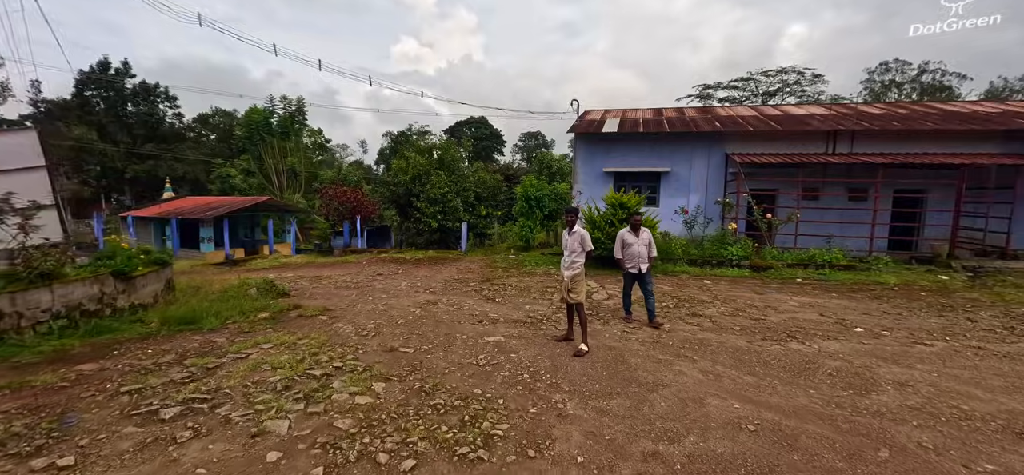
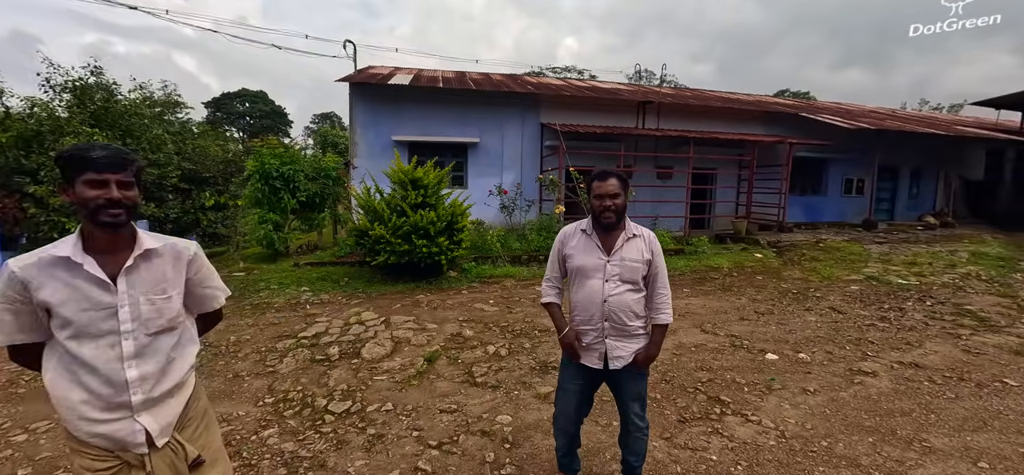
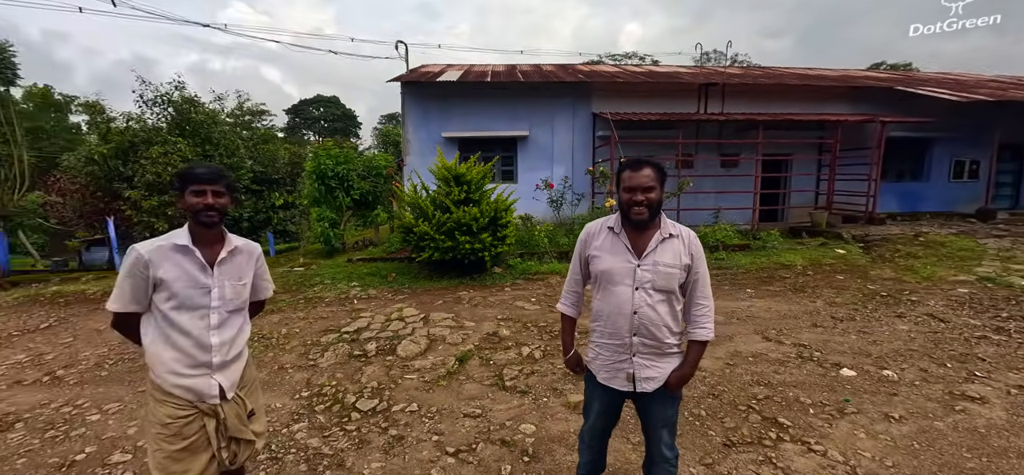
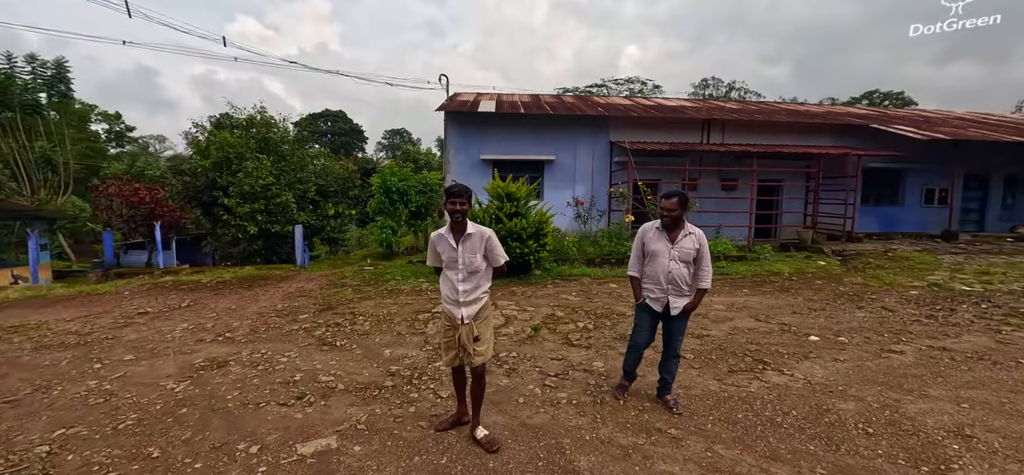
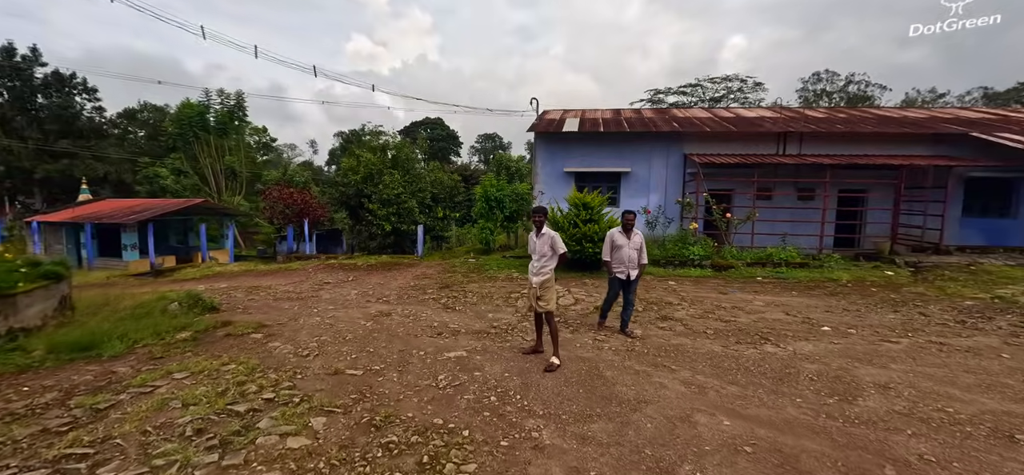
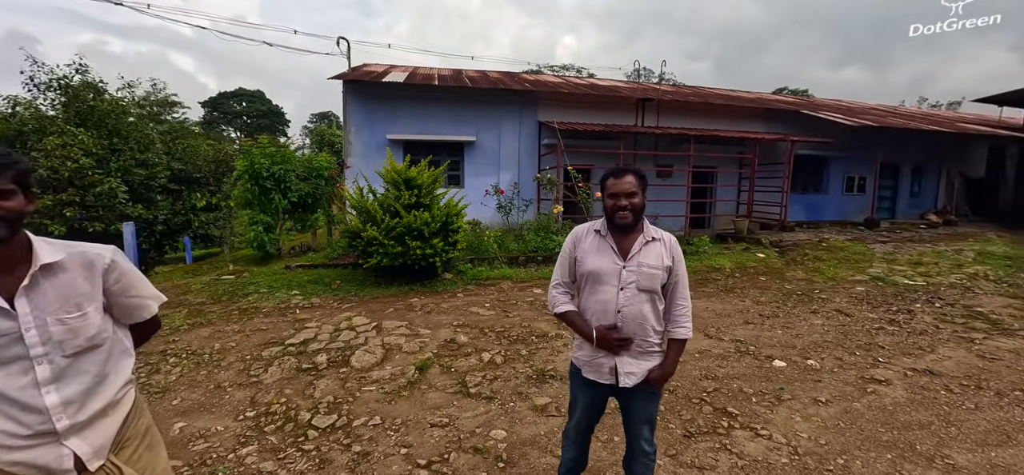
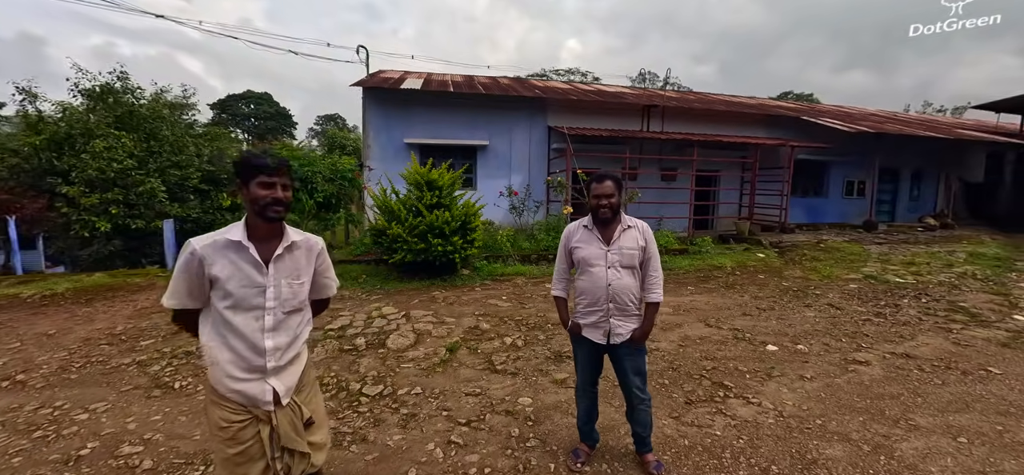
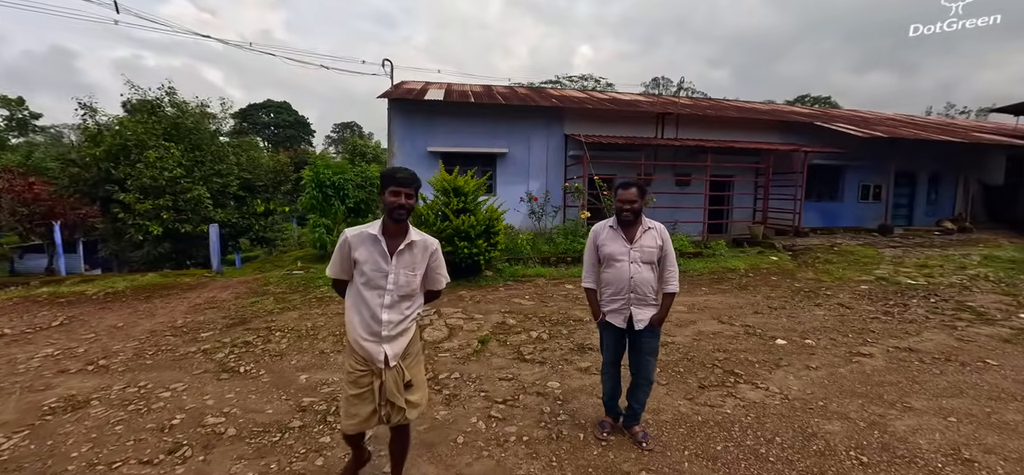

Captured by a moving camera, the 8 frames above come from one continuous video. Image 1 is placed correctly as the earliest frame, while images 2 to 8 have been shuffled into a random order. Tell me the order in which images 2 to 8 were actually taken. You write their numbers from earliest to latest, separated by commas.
5, 4, 8, 7, 2, 6, 3
